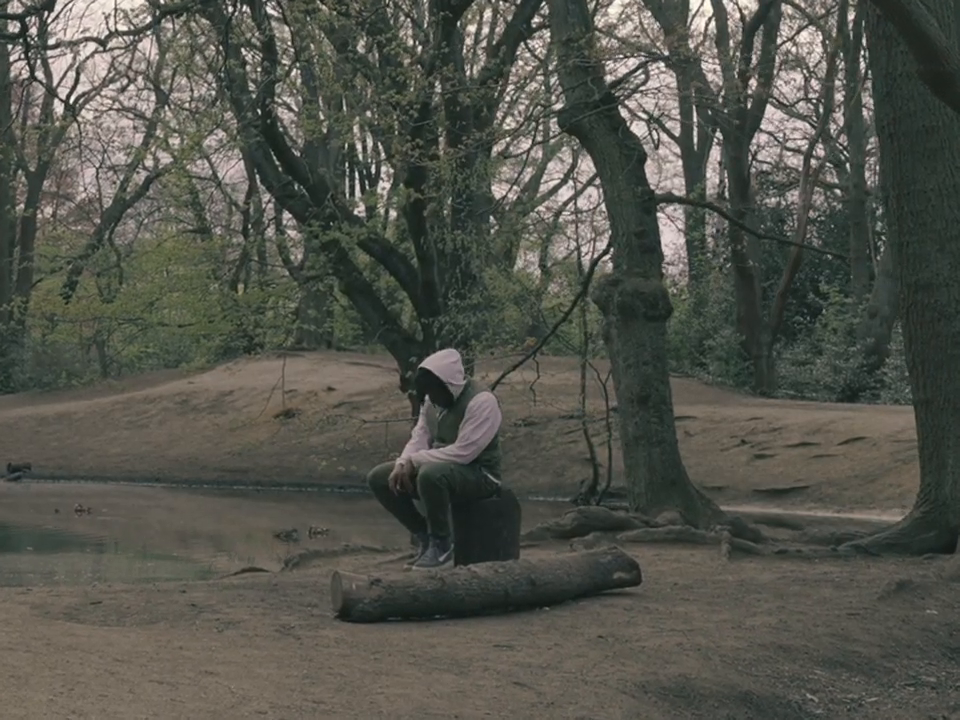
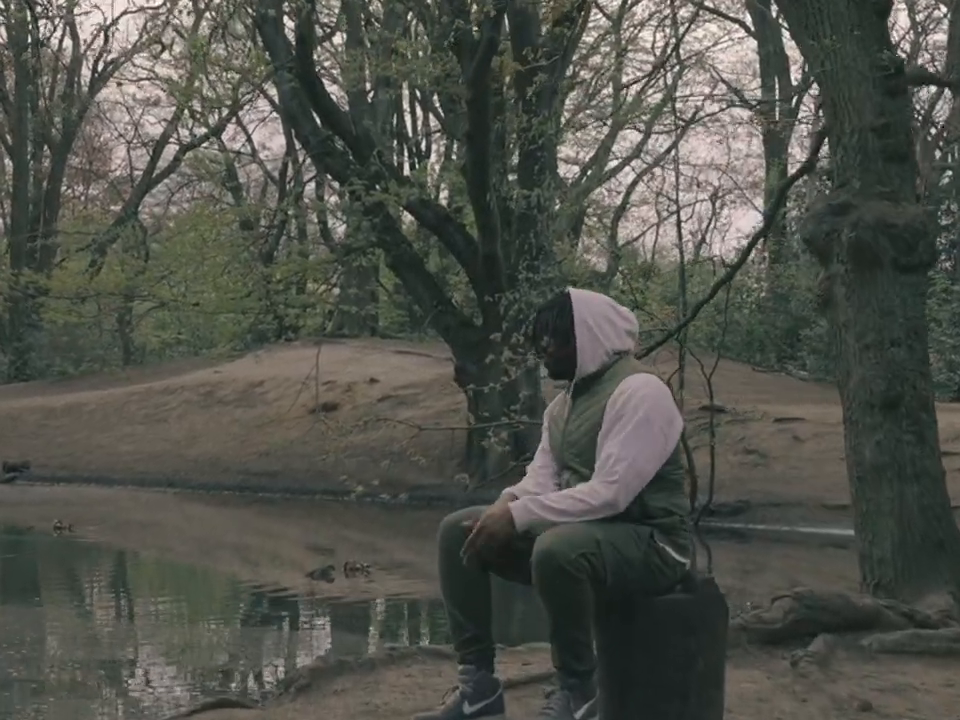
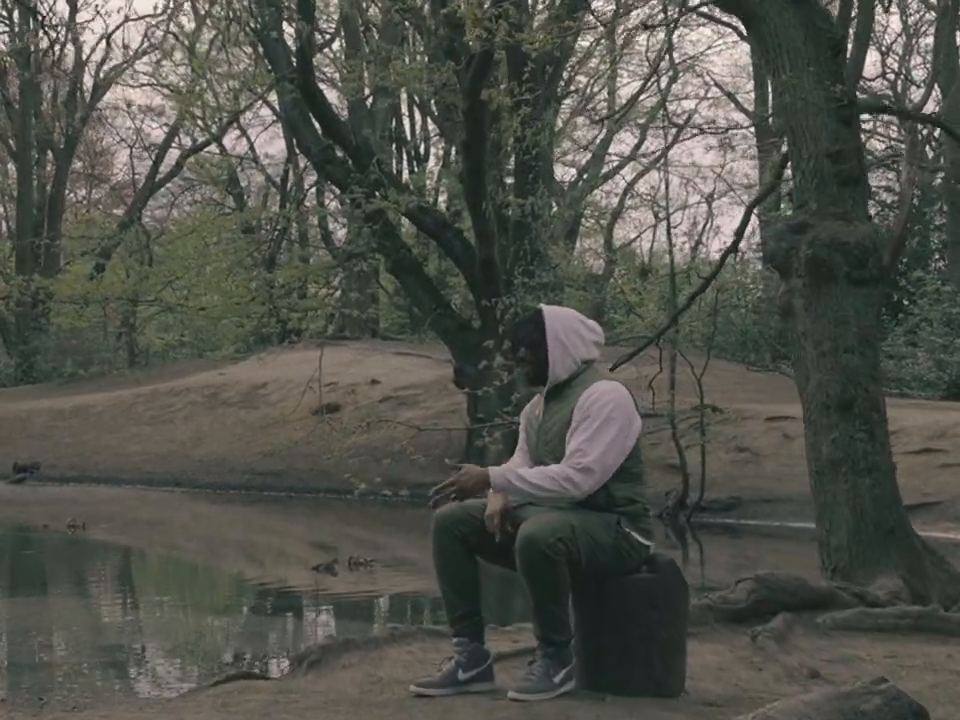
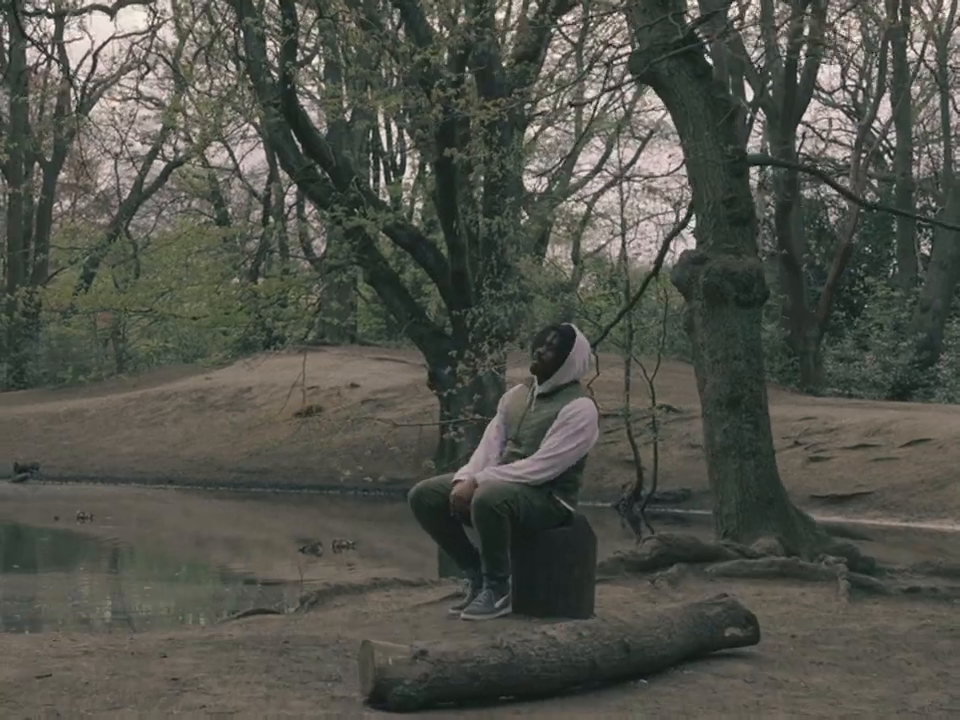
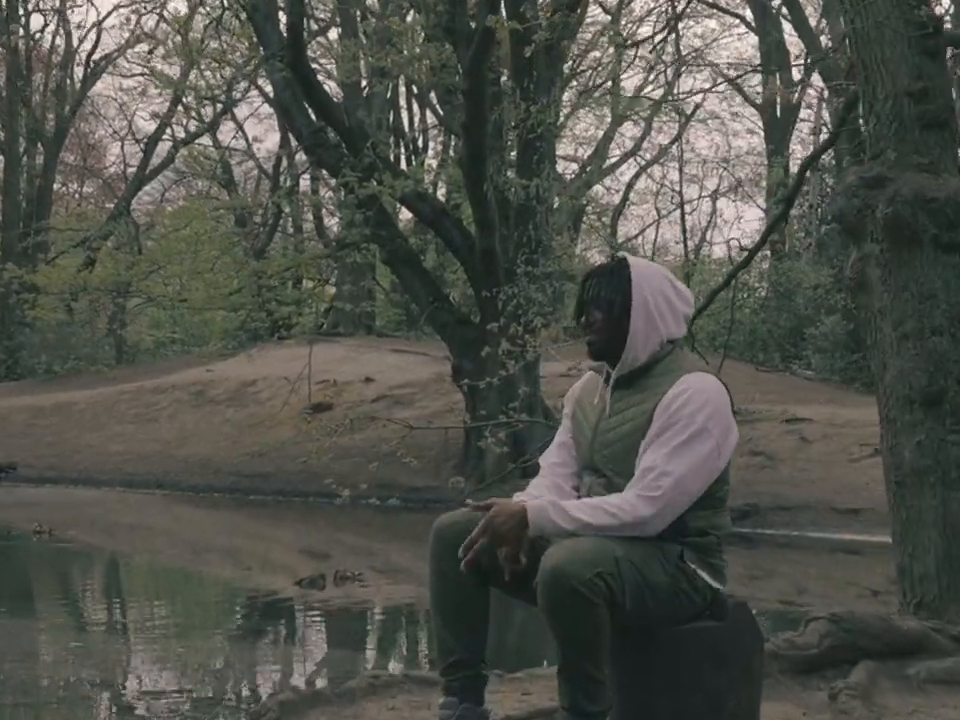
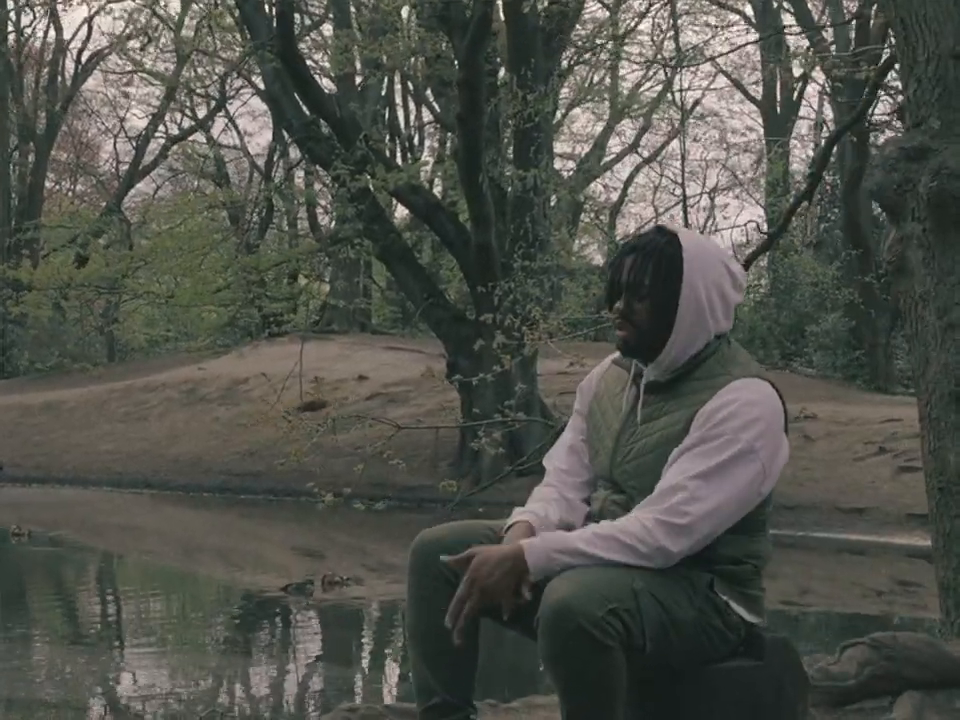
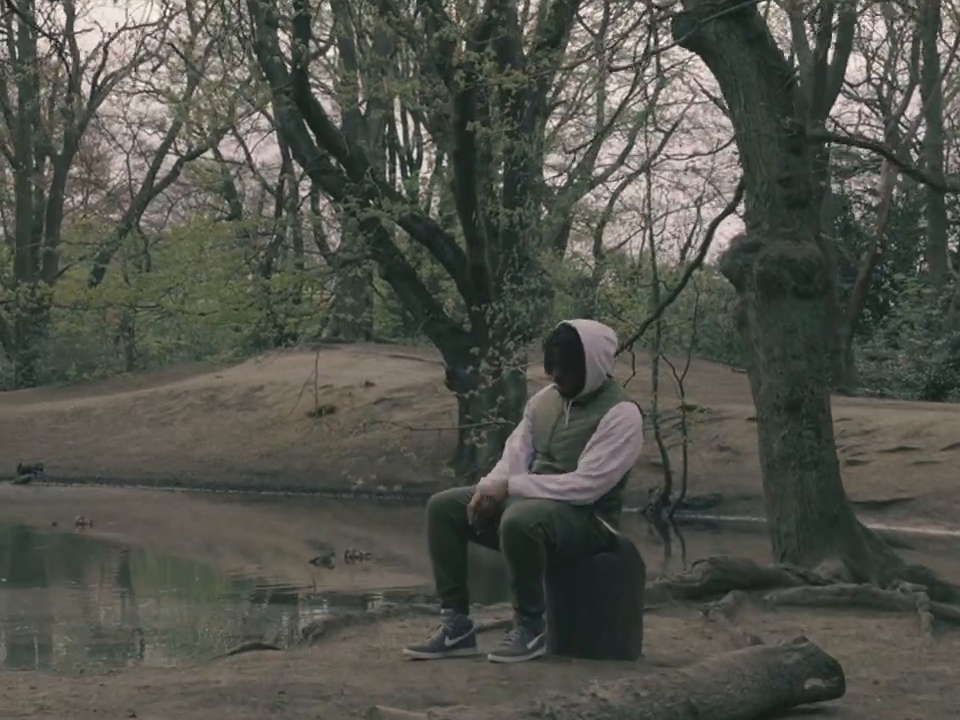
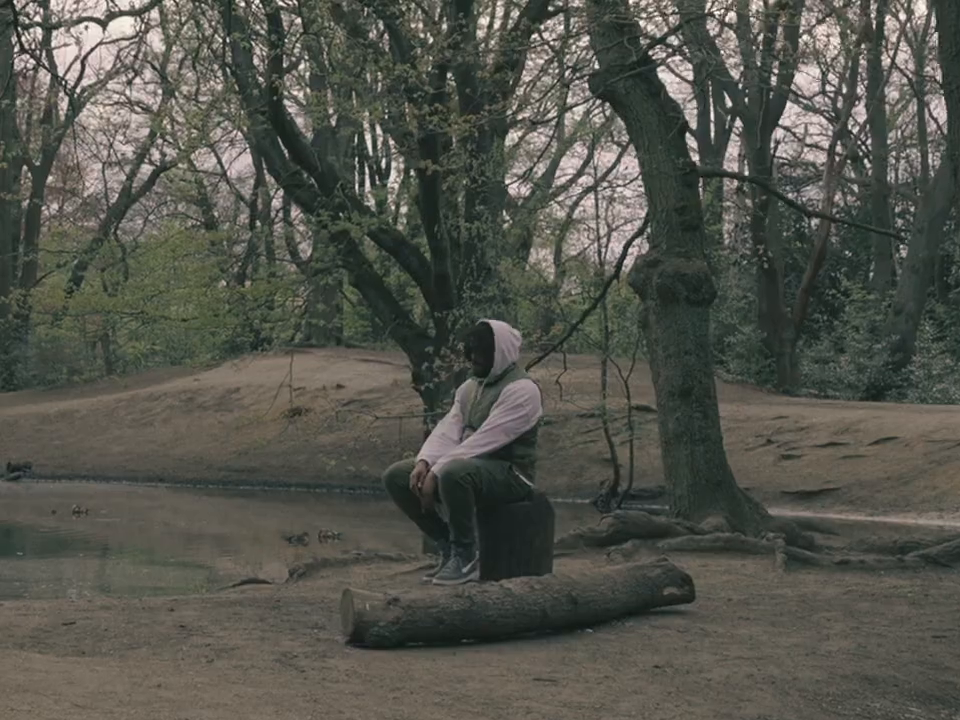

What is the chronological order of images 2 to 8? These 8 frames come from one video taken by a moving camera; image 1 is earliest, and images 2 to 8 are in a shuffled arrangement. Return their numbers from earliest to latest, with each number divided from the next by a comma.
8, 4, 7, 3, 2, 5, 6
